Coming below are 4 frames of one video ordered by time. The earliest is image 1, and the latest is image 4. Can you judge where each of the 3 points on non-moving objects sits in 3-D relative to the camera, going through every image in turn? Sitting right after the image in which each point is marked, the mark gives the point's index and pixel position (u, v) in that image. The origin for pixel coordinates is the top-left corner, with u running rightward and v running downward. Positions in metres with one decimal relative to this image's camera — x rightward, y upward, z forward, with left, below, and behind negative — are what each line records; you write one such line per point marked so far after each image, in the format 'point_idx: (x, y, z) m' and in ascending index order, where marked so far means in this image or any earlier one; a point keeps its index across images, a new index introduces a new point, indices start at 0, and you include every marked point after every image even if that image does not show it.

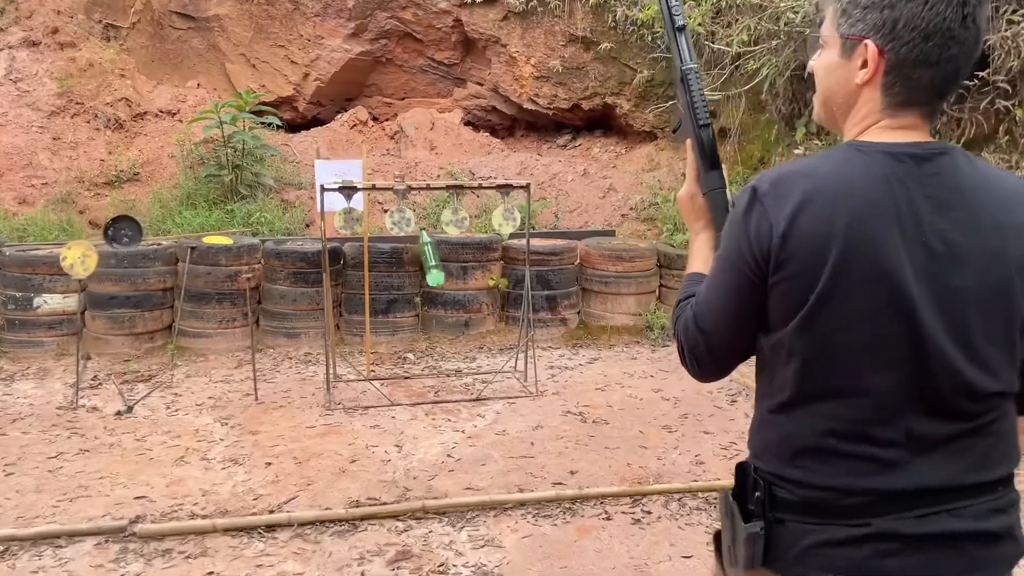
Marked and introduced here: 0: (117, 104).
0: (-5.4, +2.5, +11.5) m
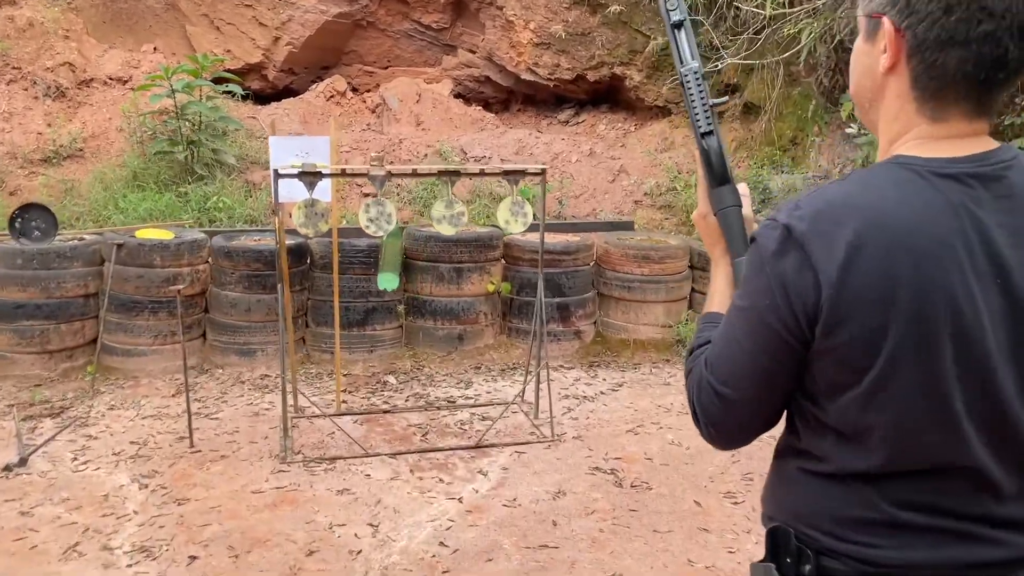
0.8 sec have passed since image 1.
0: (-5.5, +2.6, +10.1) m
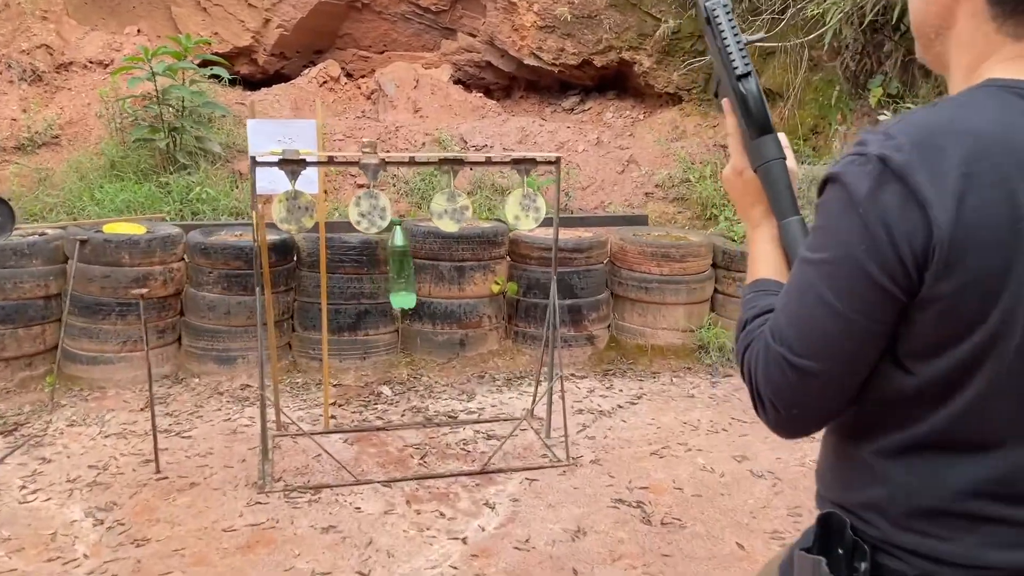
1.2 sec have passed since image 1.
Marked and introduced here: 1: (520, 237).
0: (-5.4, +2.7, +9.6) m
1: (0.0, +0.3, +5.4) m
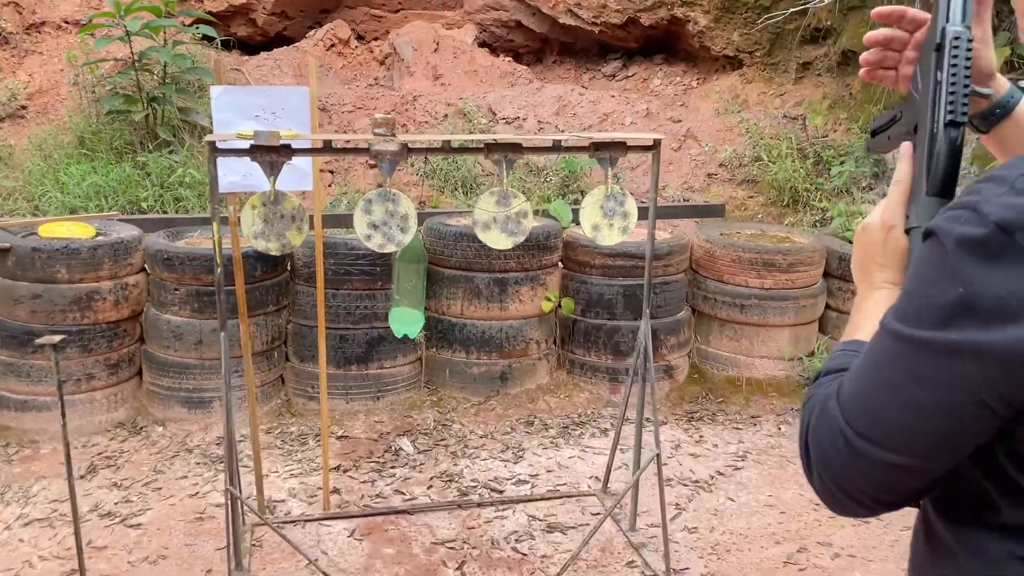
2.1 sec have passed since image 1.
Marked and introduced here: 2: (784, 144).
0: (-5.1, +2.8, +8.3) m
1: (+0.3, +0.3, +4.2) m
2: (+2.3, +1.2, +7.2) m
